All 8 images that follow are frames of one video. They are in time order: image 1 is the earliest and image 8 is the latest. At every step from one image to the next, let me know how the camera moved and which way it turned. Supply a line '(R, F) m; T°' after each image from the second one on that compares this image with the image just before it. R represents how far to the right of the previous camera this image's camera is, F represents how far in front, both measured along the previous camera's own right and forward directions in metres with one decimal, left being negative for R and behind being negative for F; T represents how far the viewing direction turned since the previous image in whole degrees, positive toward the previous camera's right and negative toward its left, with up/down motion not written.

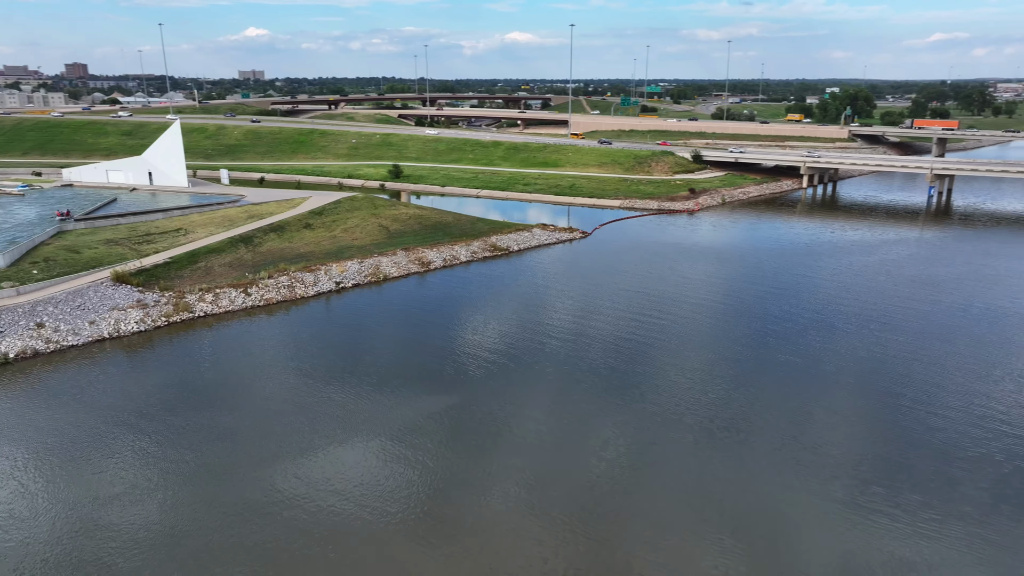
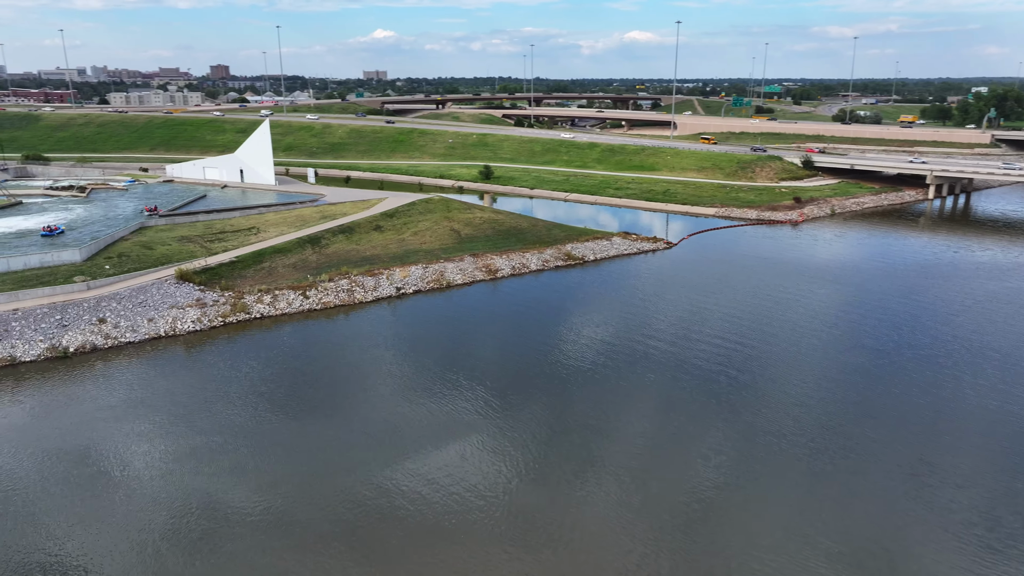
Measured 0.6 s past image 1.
(+1.8, +2.1) m; -9°
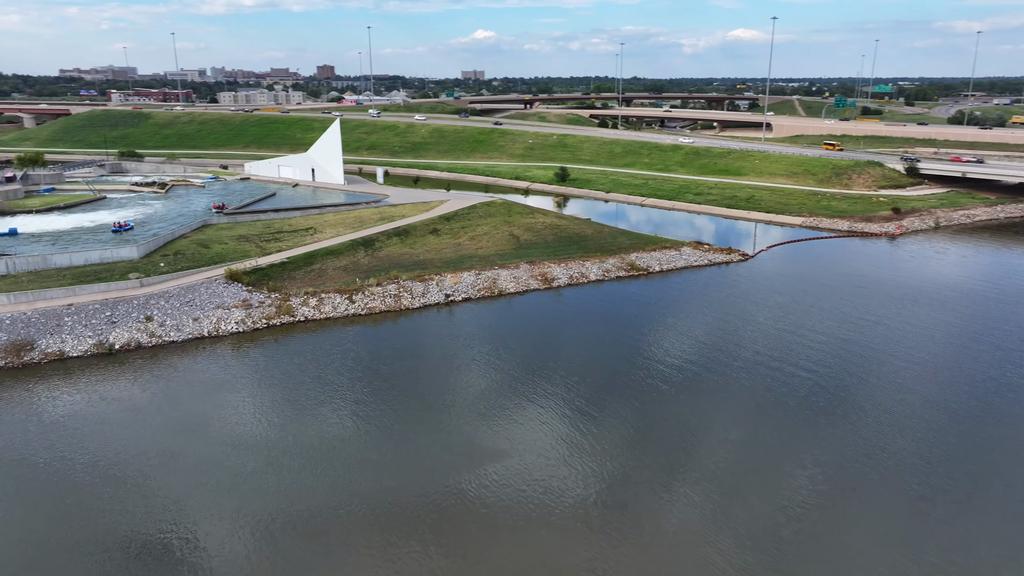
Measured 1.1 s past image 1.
(+1.6, +1.7) m; -7°
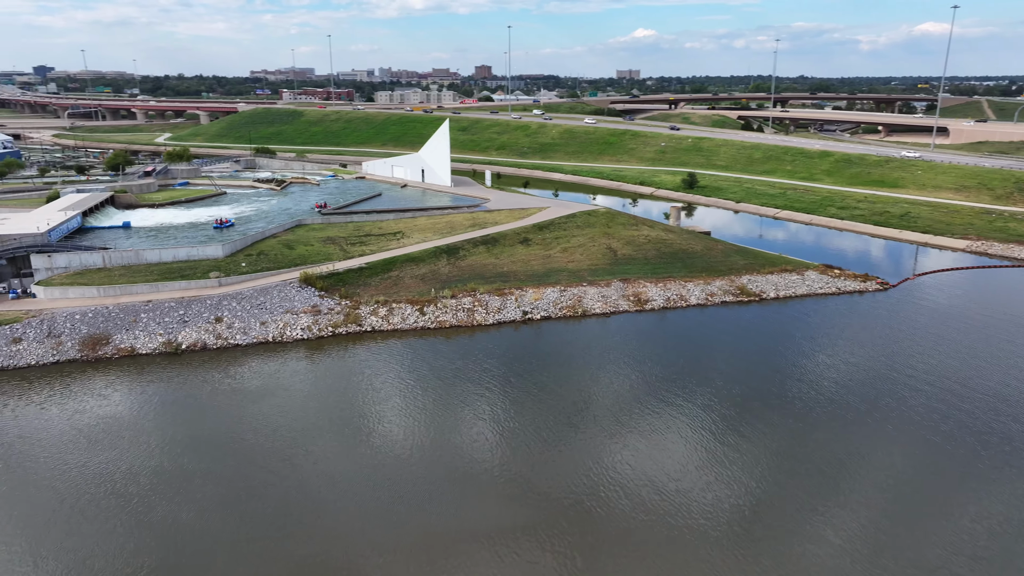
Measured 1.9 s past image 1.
(+2.4, +2.9) m; -12°
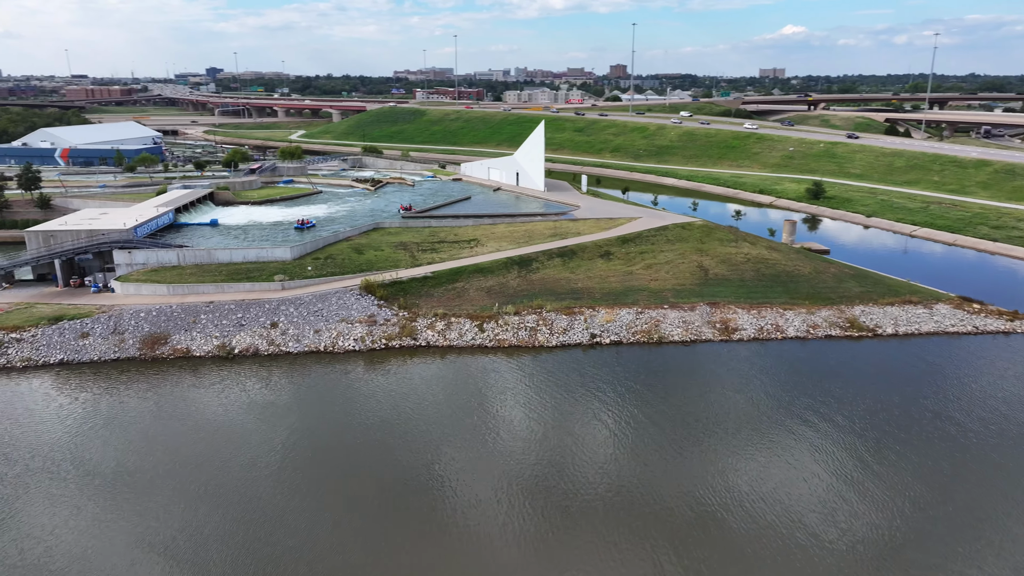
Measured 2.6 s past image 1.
(+2.1, +2.5) m; -10°
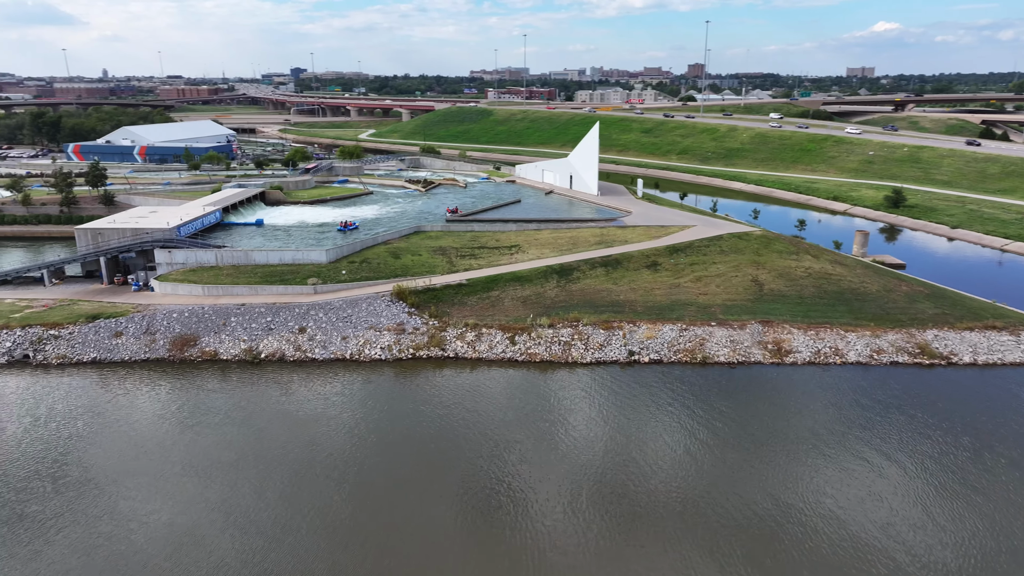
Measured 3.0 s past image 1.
(+1.3, +1.4) m; -6°
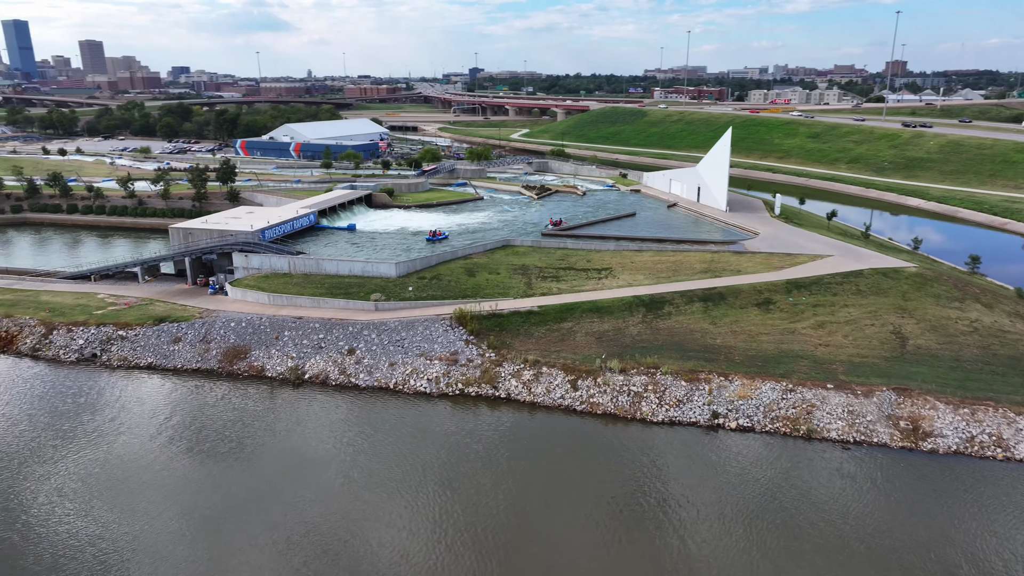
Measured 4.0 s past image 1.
(+2.8, +3.7) m; -13°
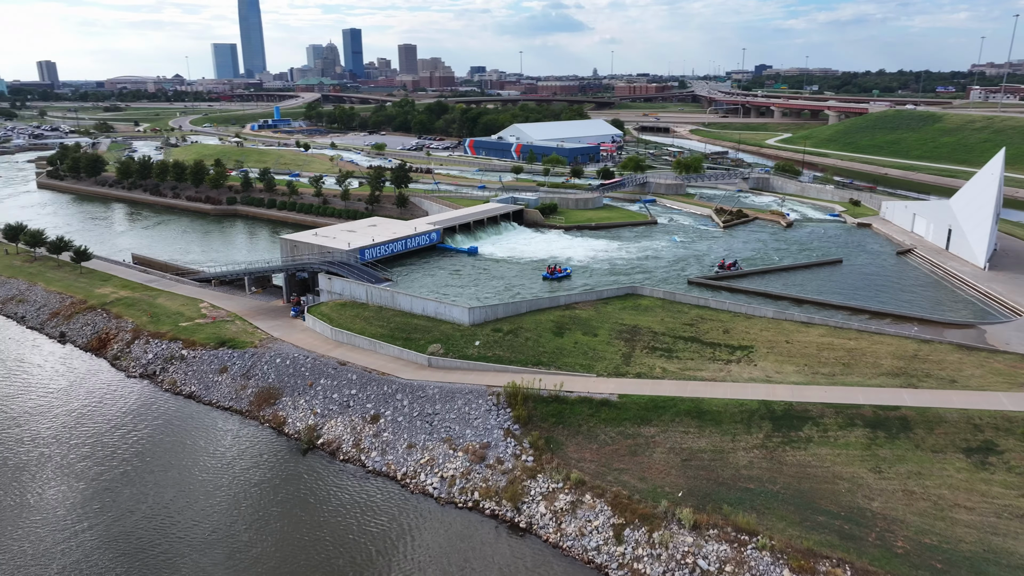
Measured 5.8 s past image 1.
(+4.6, +7.1) m; -21°
